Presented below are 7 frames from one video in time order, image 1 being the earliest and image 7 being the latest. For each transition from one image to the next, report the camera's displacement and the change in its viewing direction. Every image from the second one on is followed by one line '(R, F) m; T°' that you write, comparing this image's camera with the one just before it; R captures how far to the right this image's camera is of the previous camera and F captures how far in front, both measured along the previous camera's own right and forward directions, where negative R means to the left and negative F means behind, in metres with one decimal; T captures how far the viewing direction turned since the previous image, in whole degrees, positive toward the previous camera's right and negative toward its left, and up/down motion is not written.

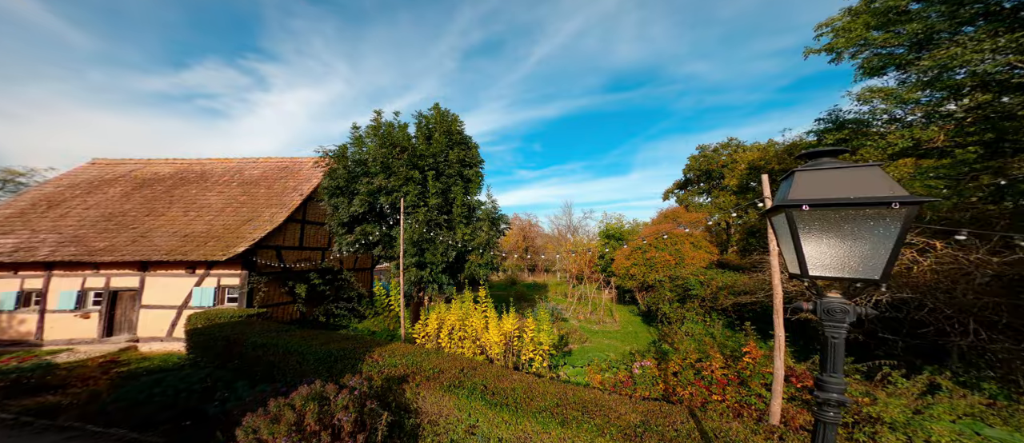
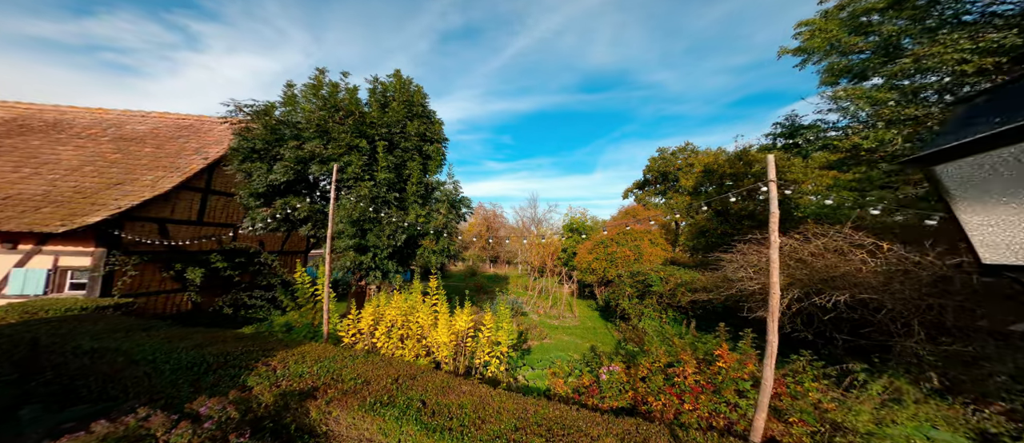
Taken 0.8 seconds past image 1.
(+0.1, +0.8) m; +7°
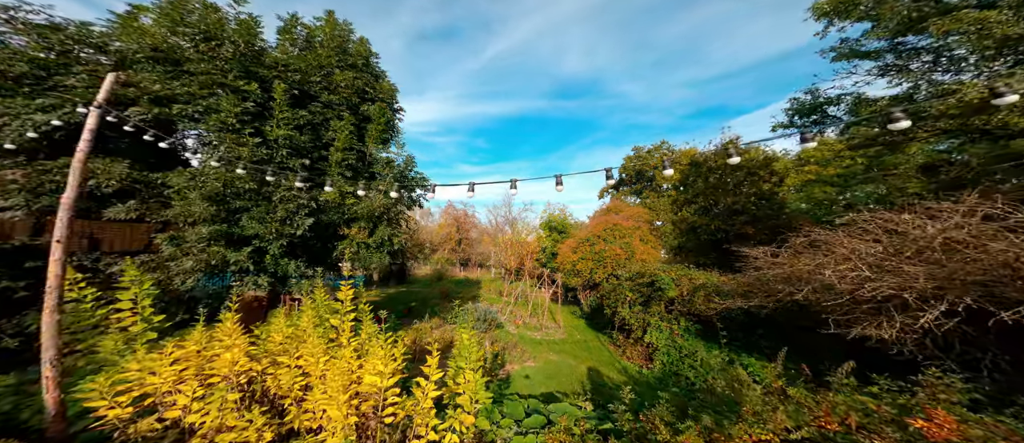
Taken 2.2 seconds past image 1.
(0.0, +2.4) m; +4°
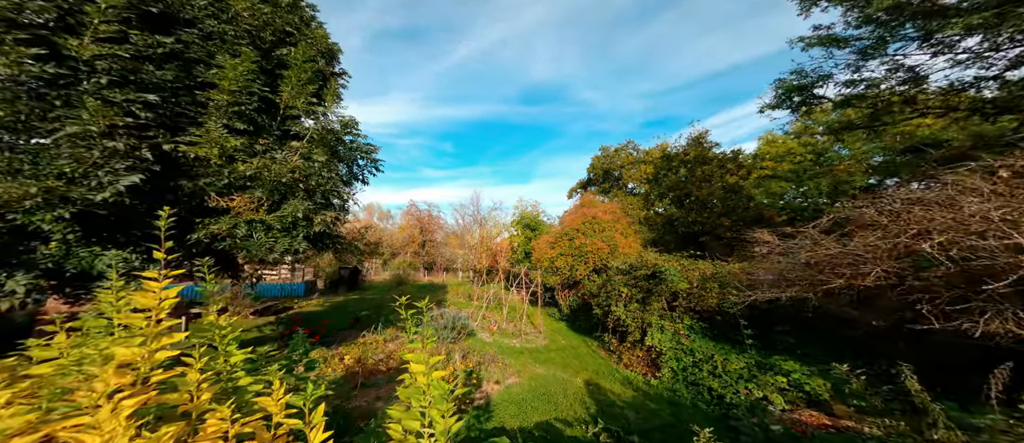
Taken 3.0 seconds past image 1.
(-0.2, +1.6) m; +6°
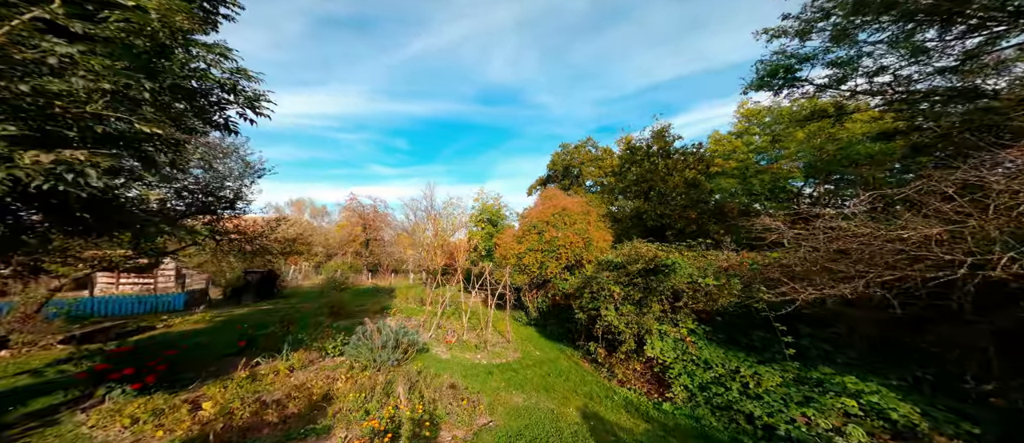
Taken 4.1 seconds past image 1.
(-0.2, +1.8) m; +8°
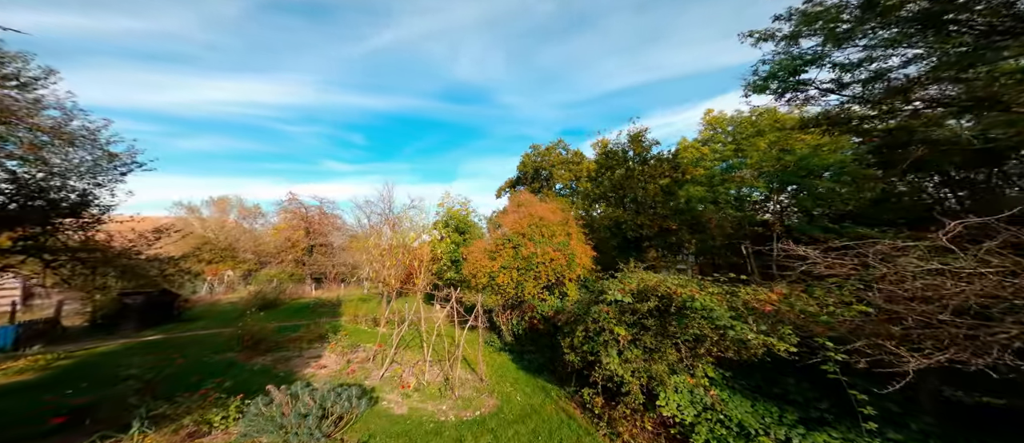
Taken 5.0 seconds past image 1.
(-0.2, +1.5) m; +6°
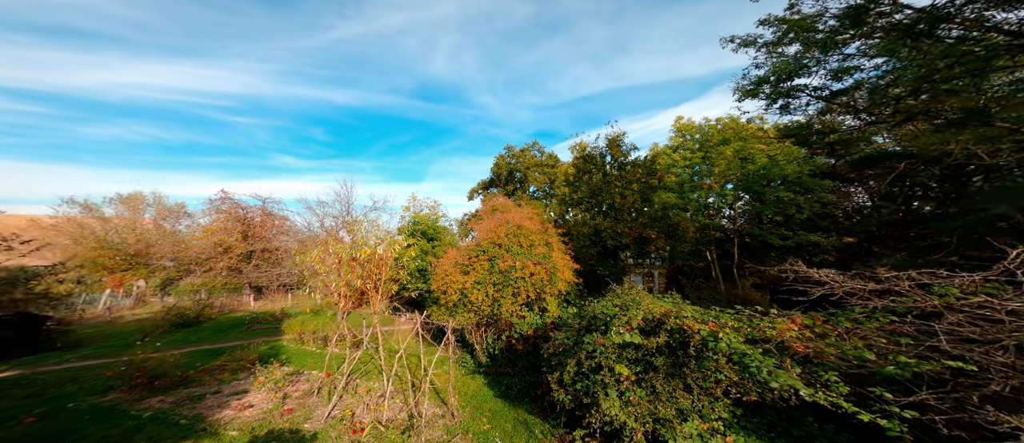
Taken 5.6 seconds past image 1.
(-0.1, +0.9) m; +5°
